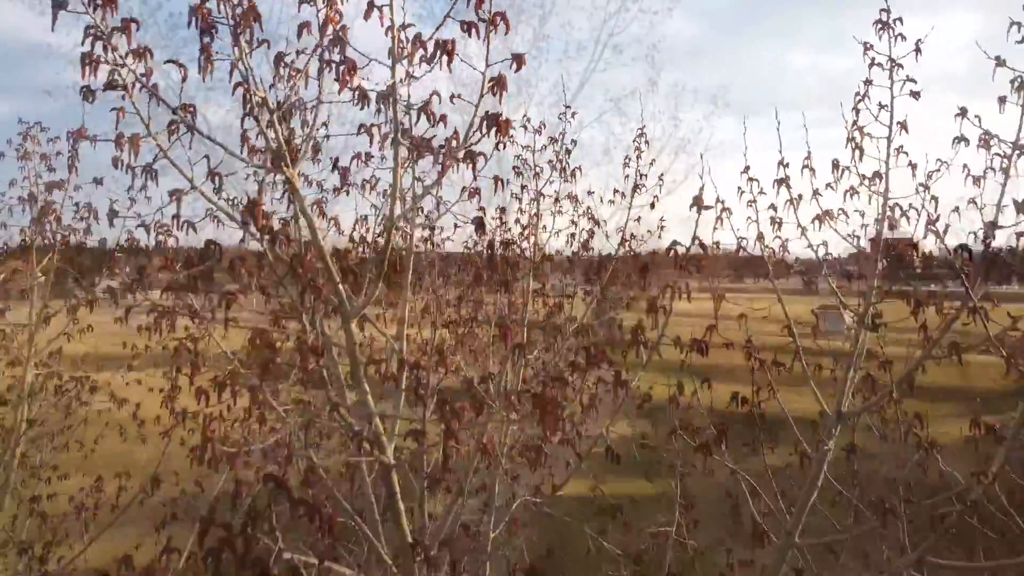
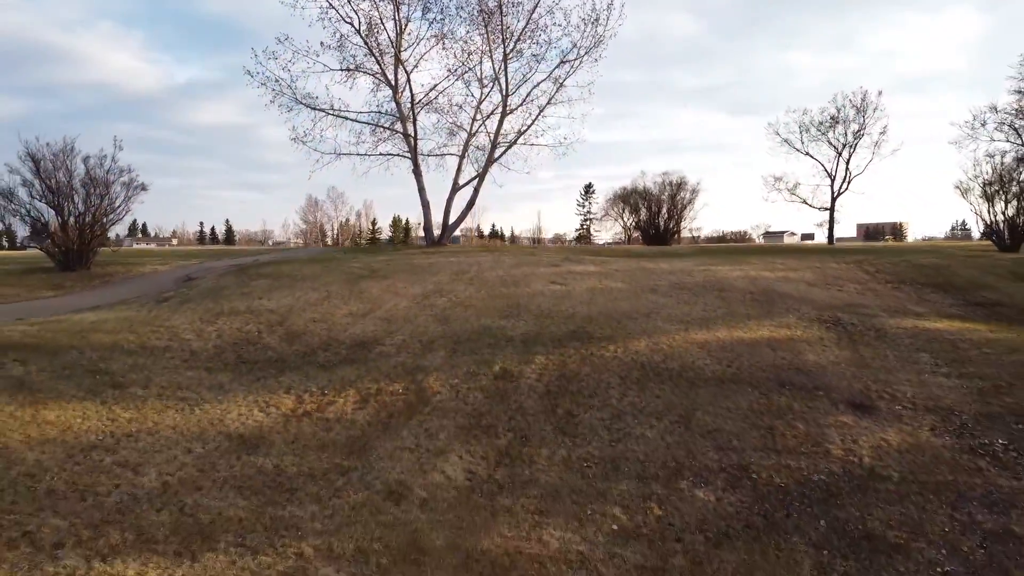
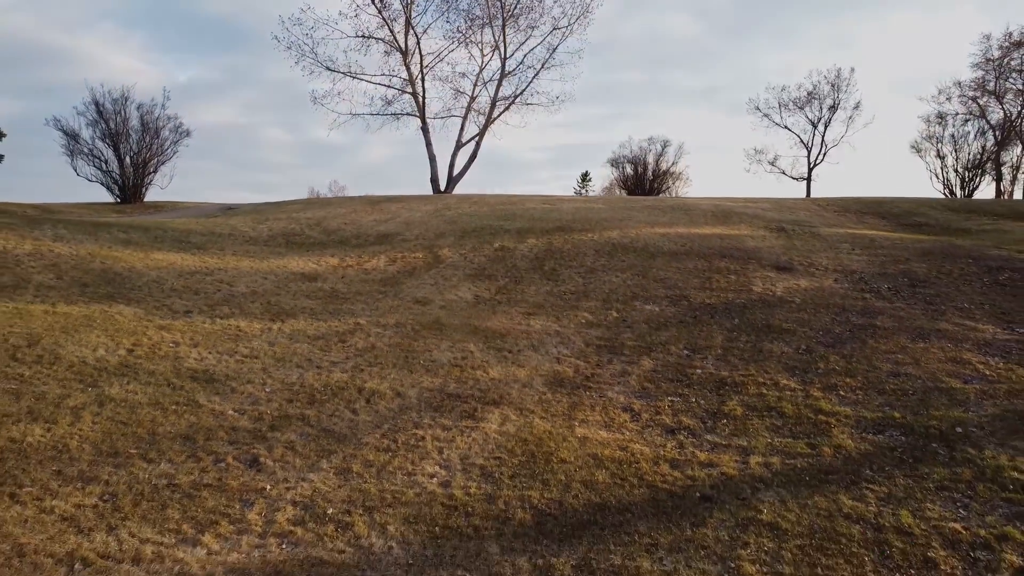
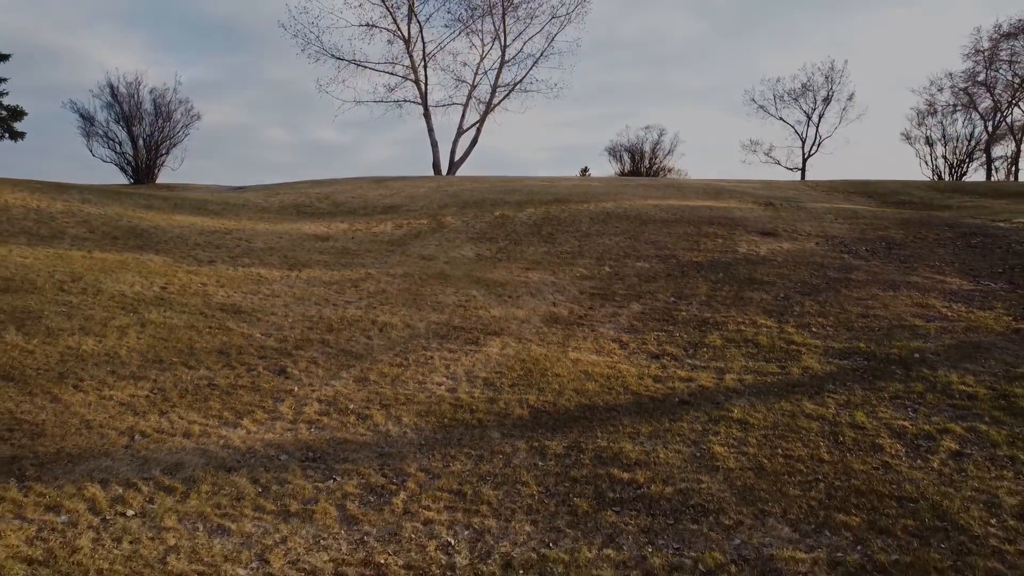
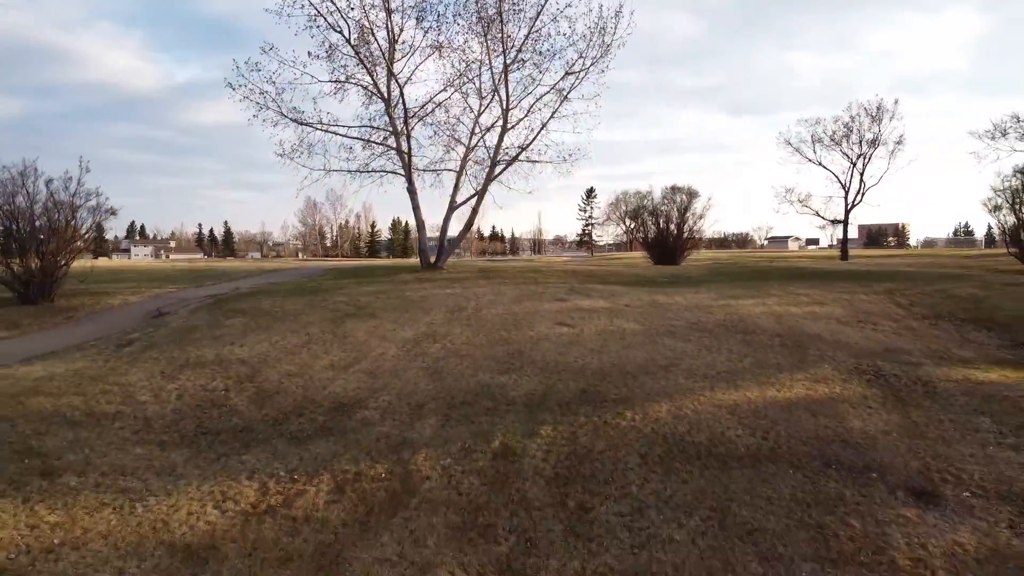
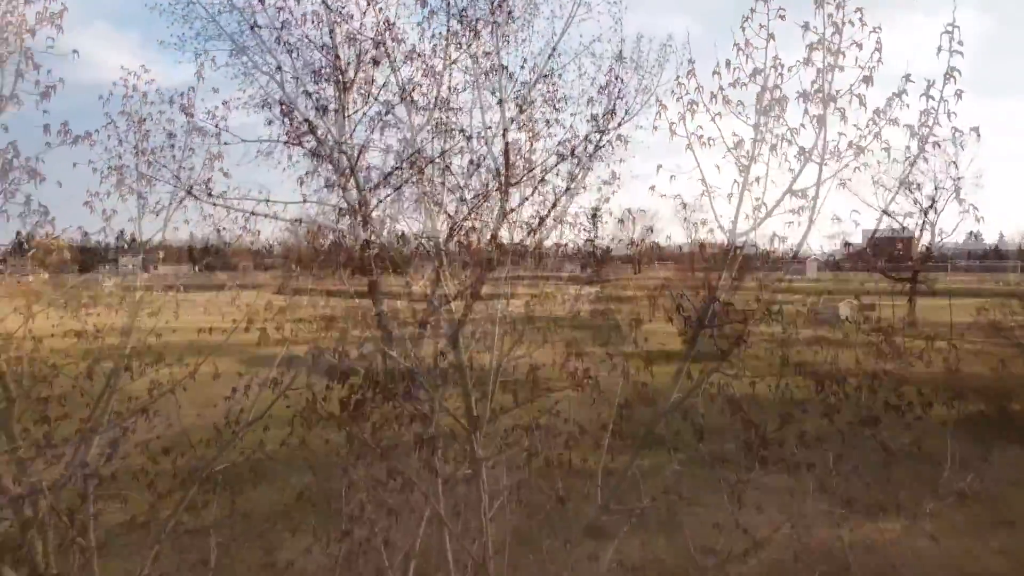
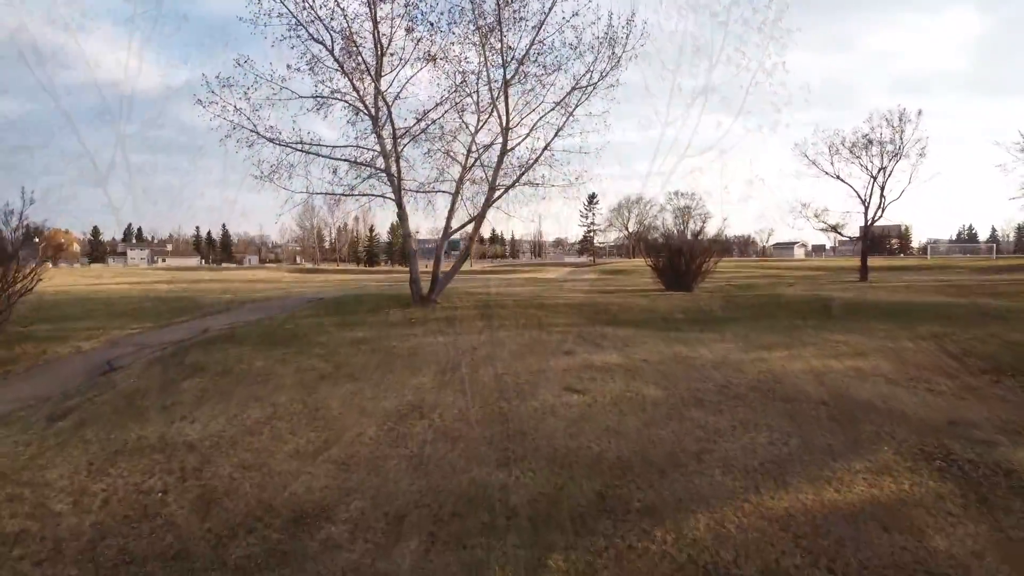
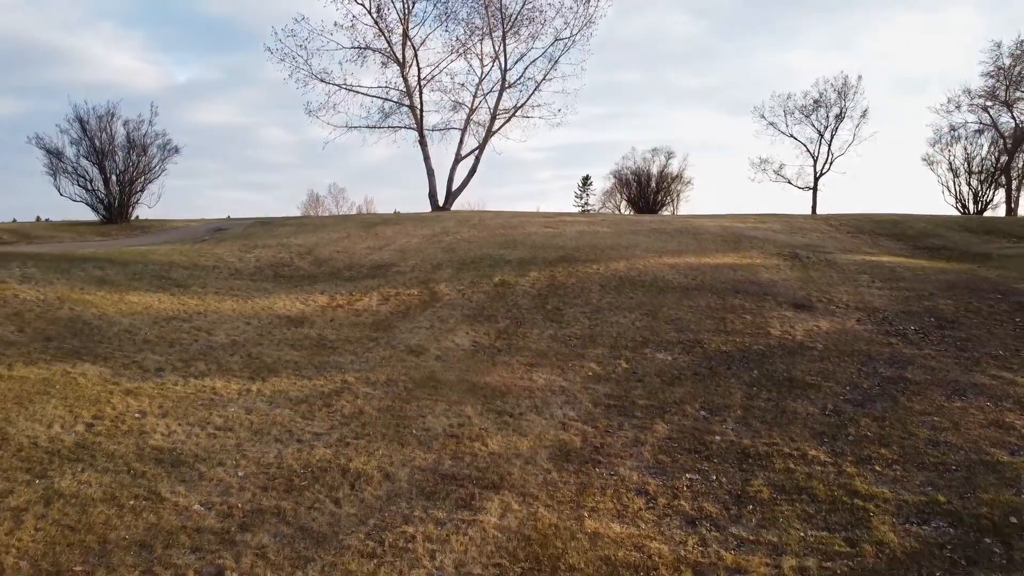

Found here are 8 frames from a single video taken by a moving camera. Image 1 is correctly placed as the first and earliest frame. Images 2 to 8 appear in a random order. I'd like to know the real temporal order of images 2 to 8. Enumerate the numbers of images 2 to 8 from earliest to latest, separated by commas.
6, 7, 5, 2, 8, 3, 4
